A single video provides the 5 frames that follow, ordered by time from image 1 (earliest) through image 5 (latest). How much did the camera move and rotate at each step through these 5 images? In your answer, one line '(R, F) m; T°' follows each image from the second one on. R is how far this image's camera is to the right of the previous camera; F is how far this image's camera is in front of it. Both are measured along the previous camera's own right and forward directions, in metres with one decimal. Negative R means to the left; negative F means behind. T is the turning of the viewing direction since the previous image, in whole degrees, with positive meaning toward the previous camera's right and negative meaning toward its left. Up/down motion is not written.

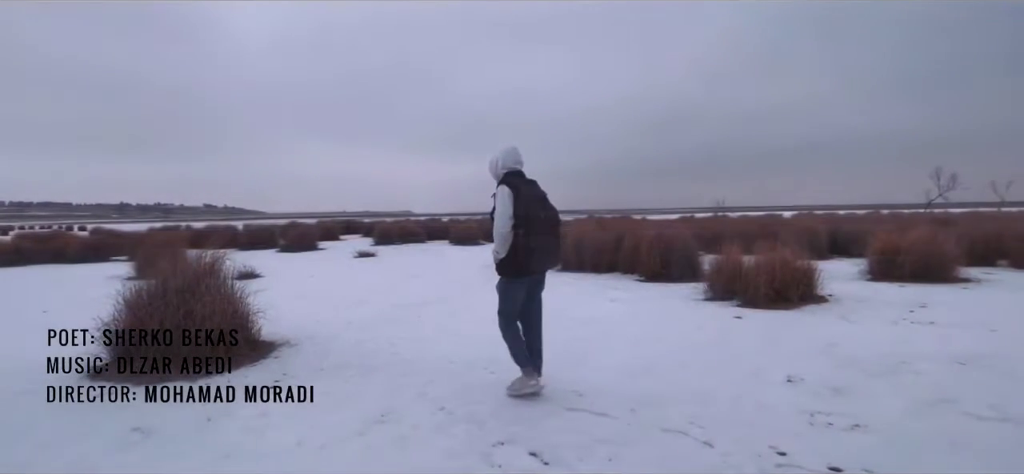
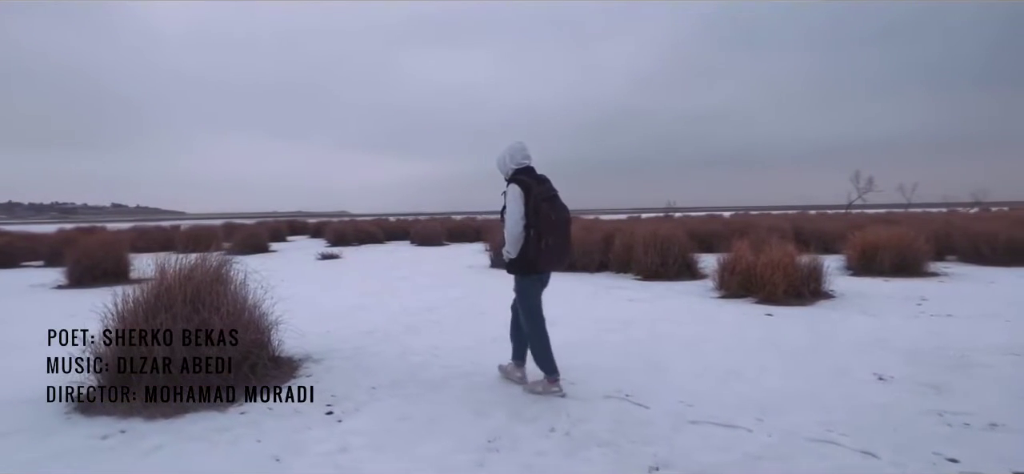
(-1.6, +0.8) m; +9°
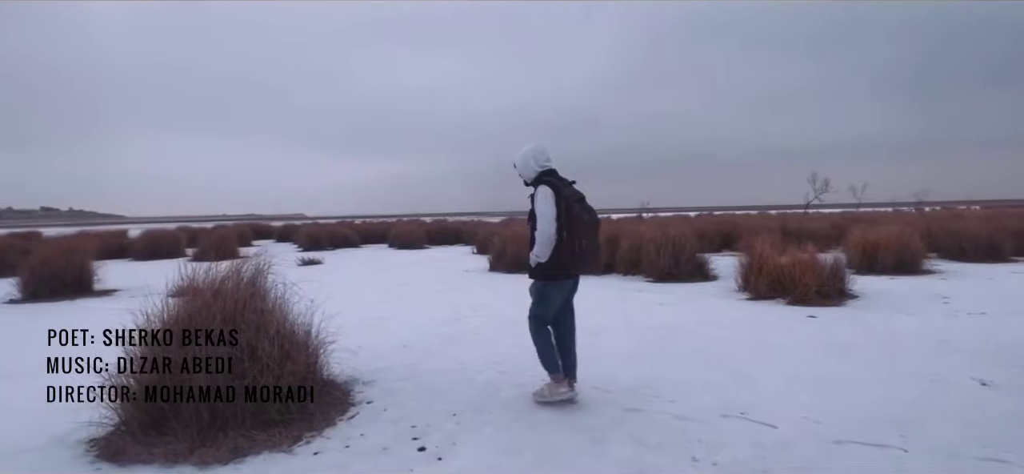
(-1.2, +0.8) m; +6°
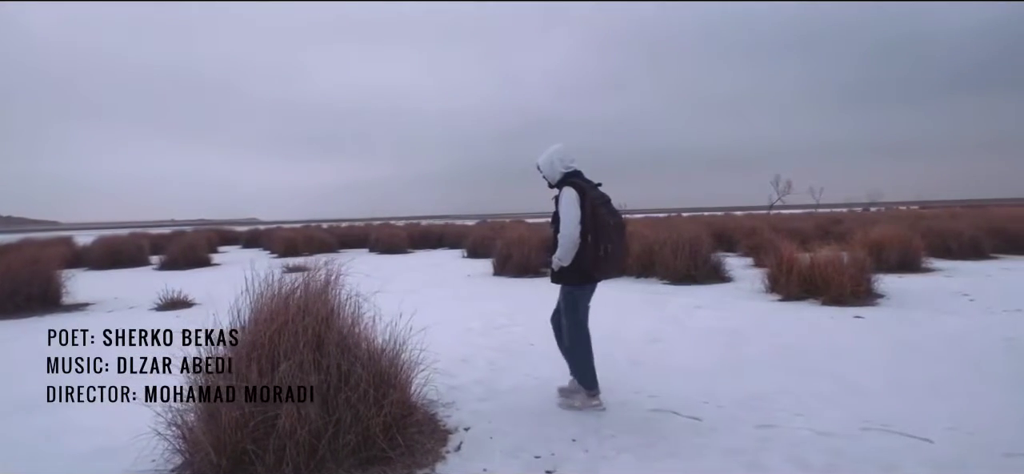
(-1.2, +0.7) m; +6°
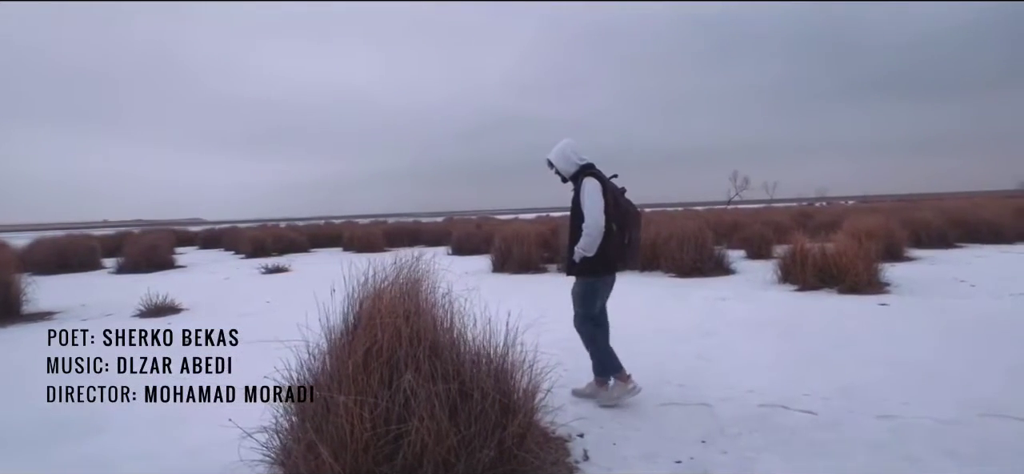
(-1.0, +0.6) m; +6°
